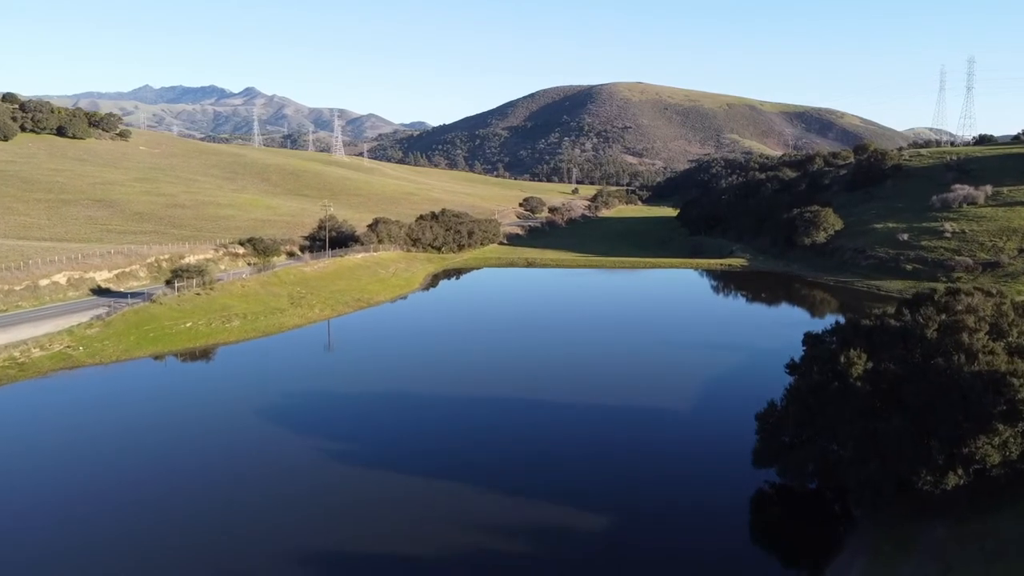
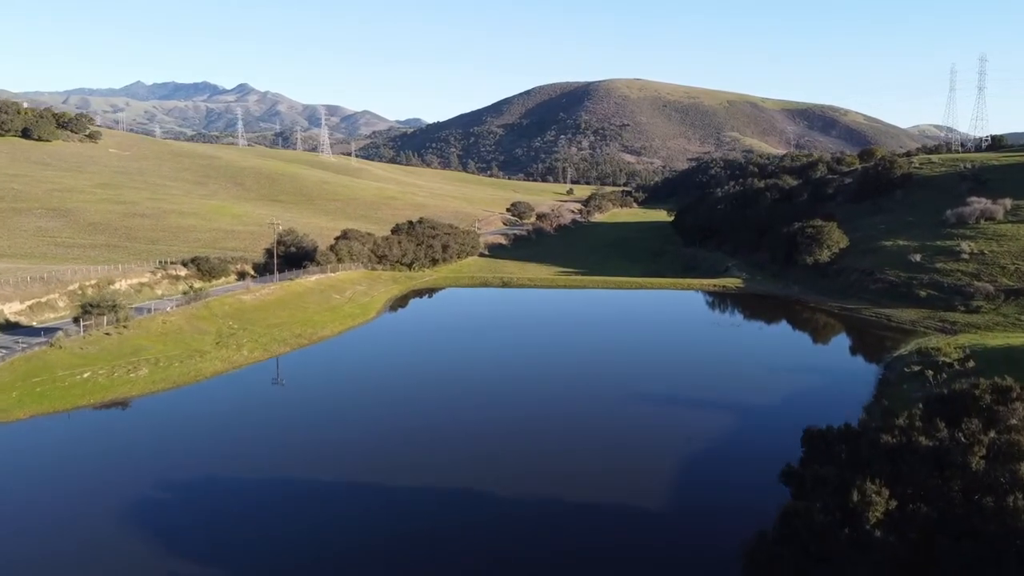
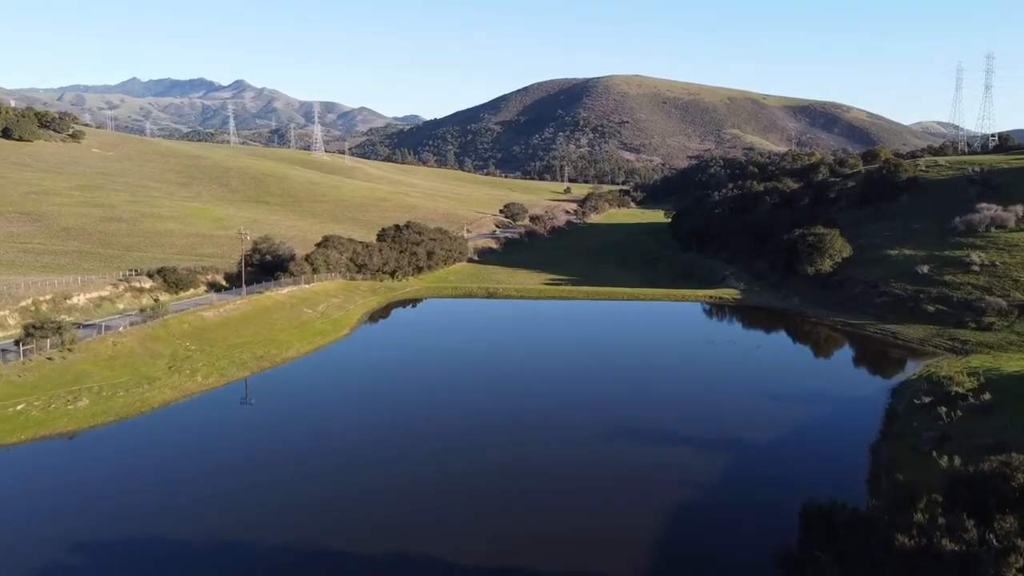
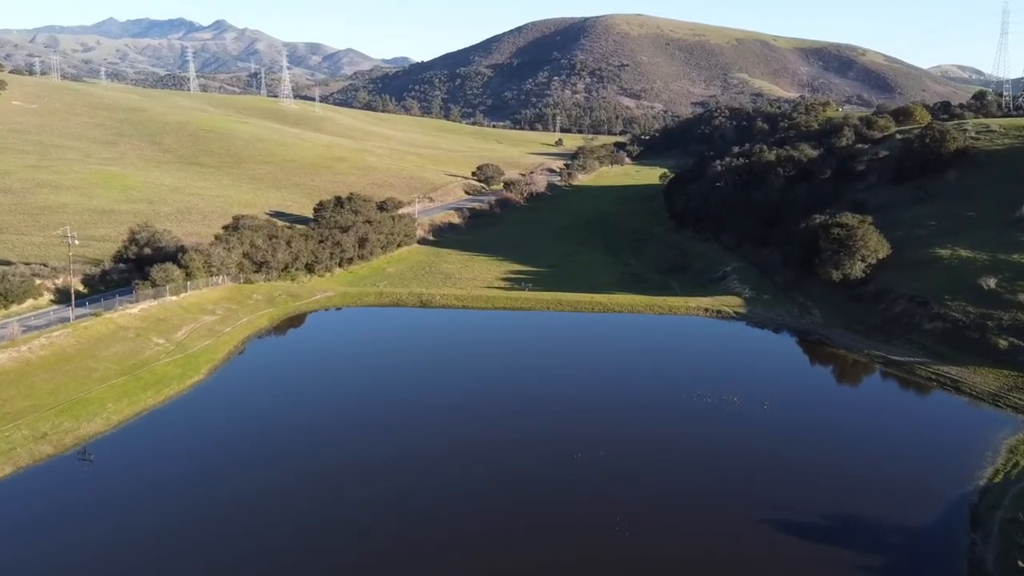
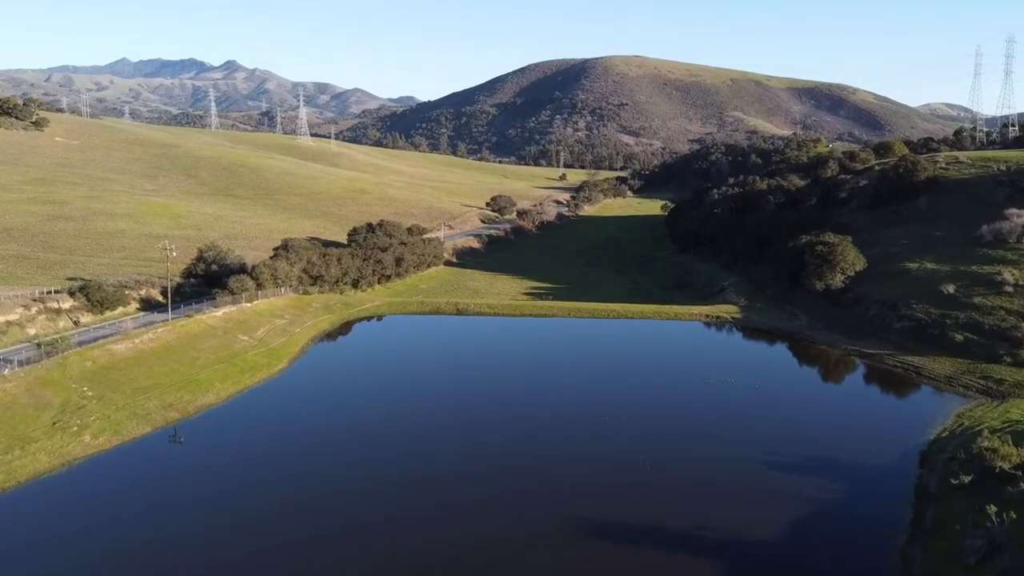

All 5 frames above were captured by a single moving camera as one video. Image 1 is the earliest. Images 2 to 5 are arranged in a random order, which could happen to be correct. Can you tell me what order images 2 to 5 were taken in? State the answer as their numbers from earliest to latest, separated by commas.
2, 3, 5, 4
